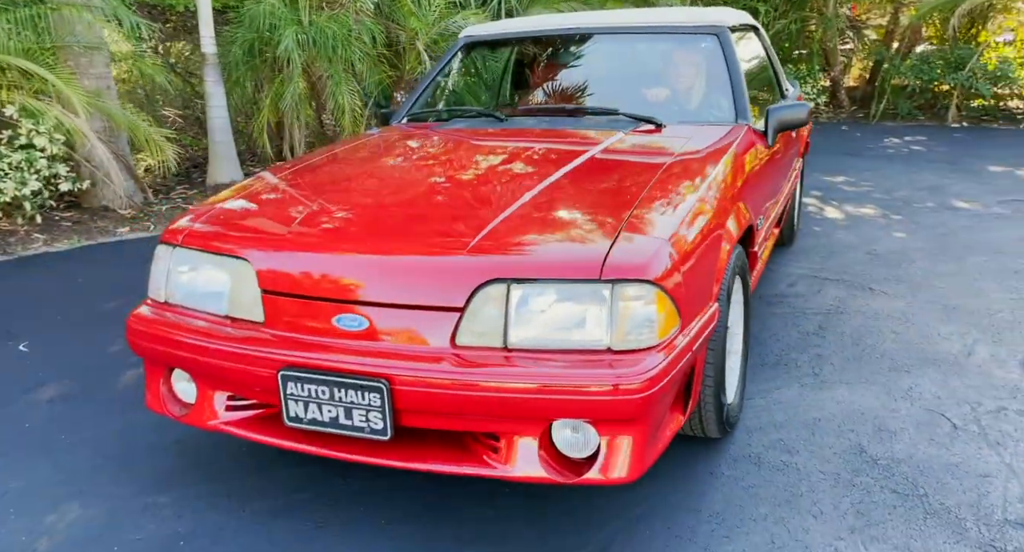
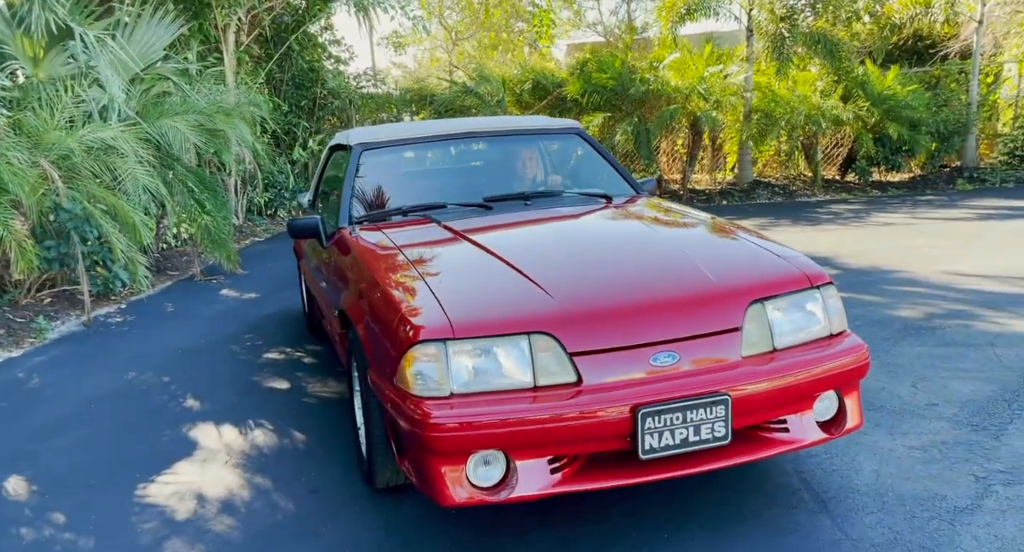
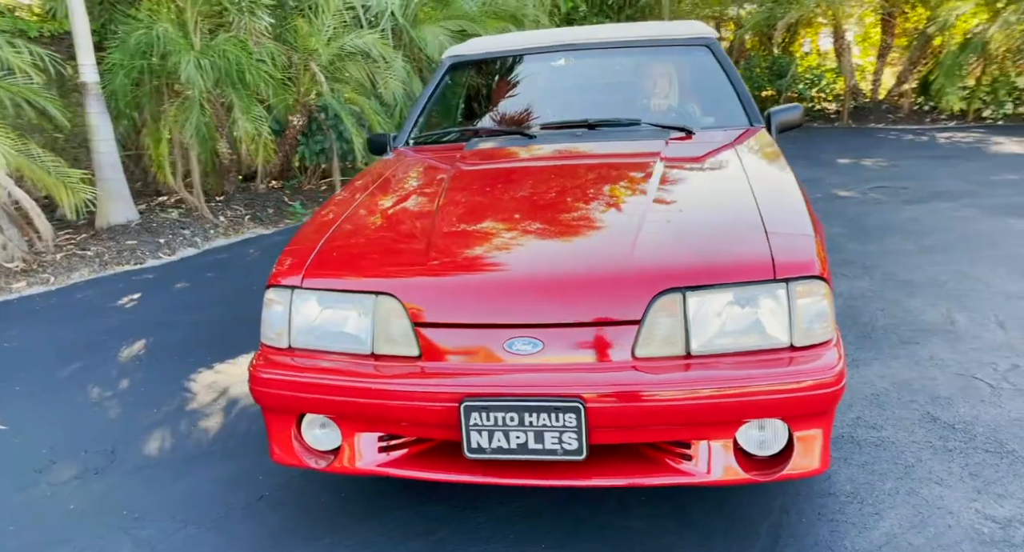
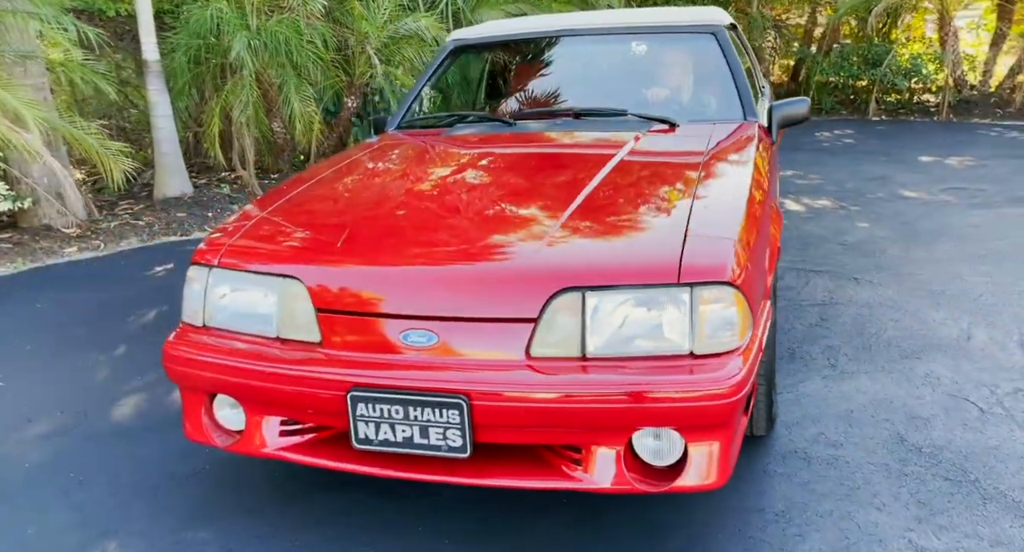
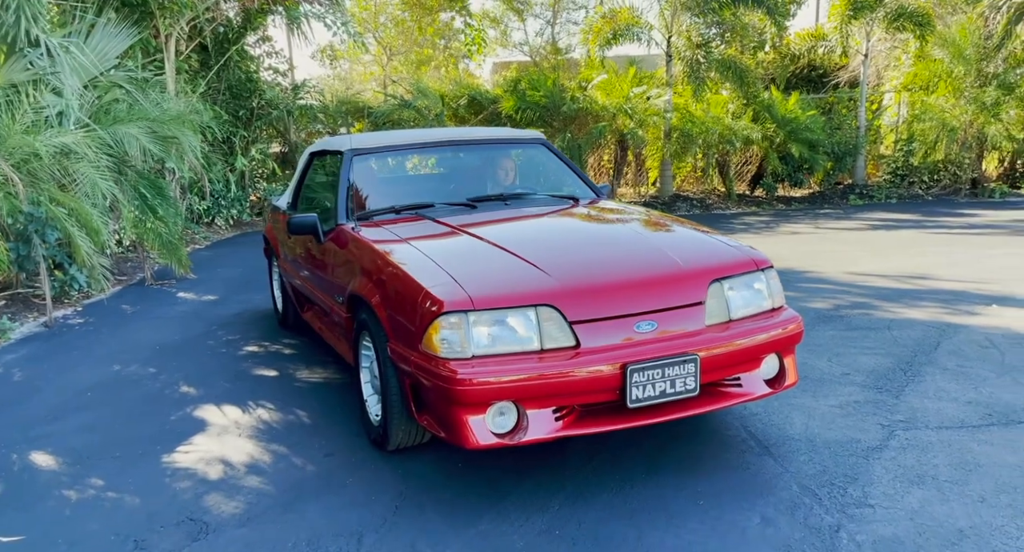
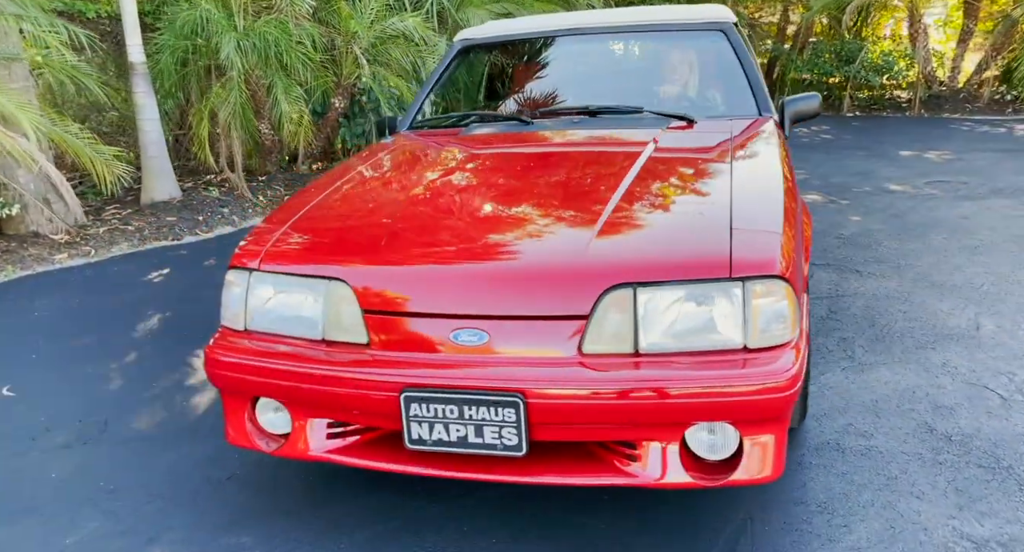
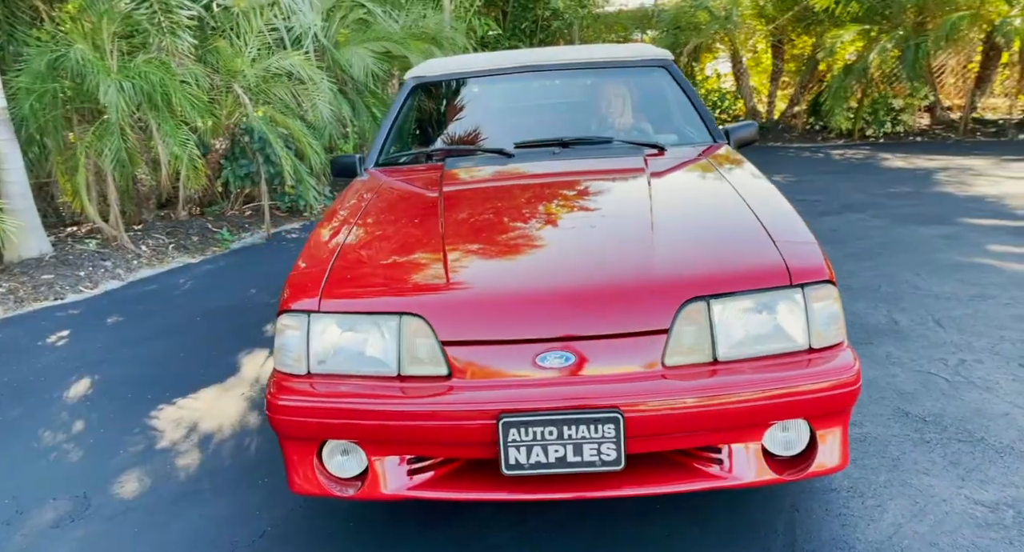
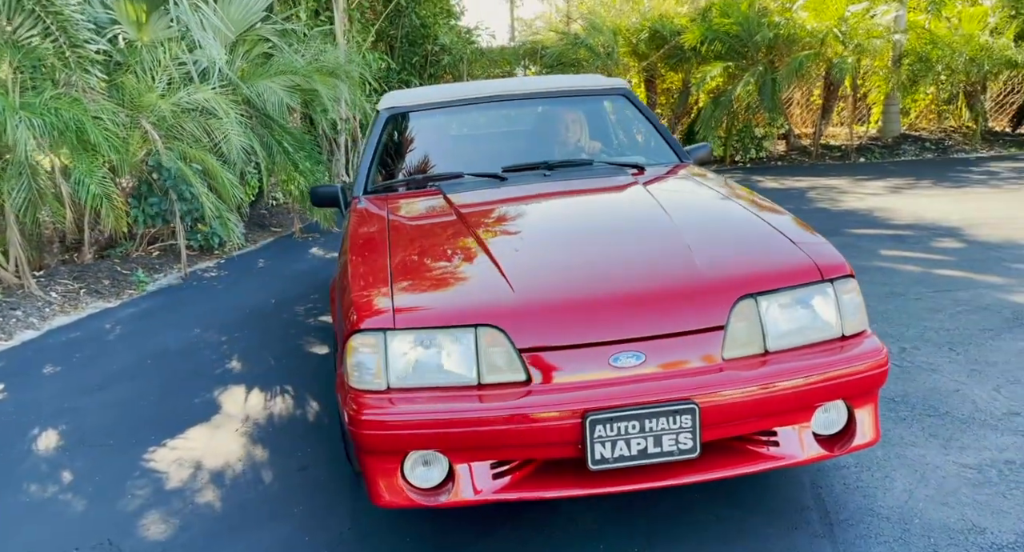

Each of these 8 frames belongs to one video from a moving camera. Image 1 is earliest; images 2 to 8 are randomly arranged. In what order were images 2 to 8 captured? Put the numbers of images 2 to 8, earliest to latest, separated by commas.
4, 6, 3, 7, 8, 2, 5
